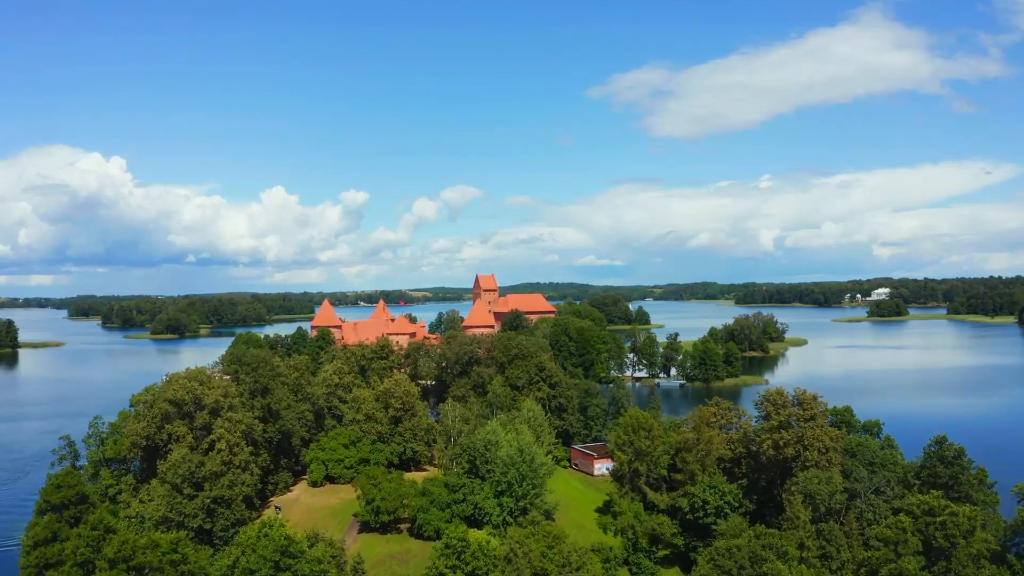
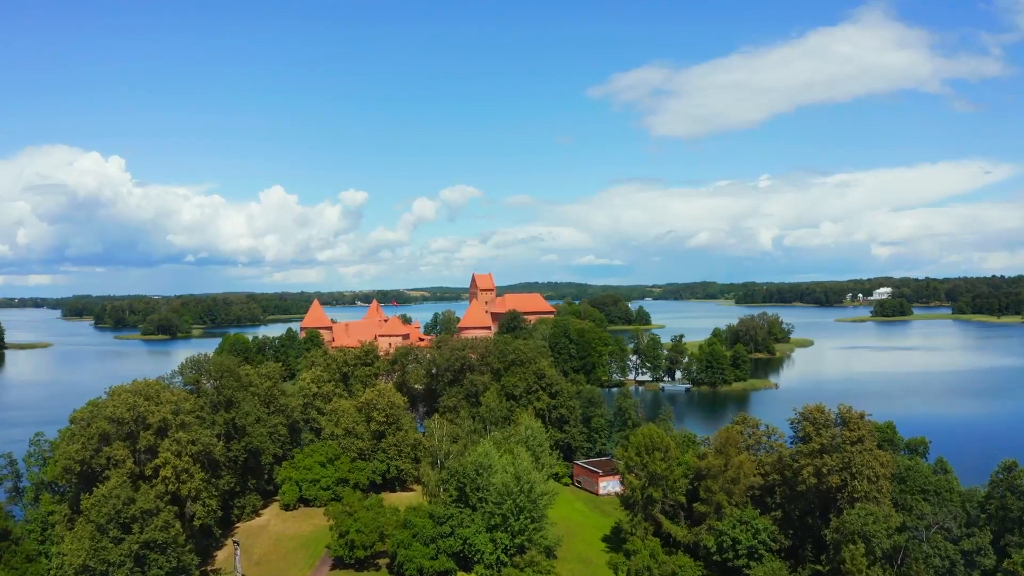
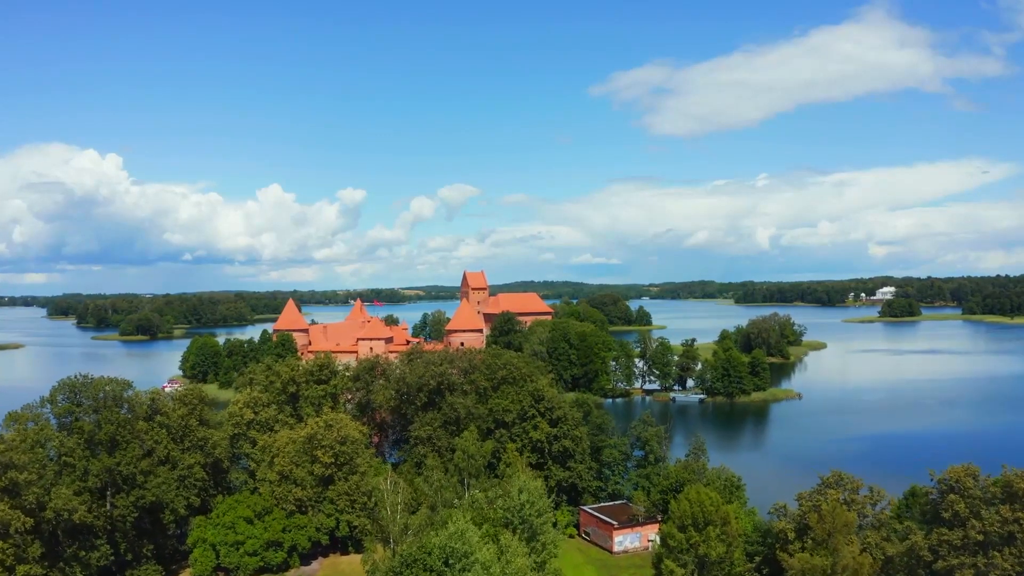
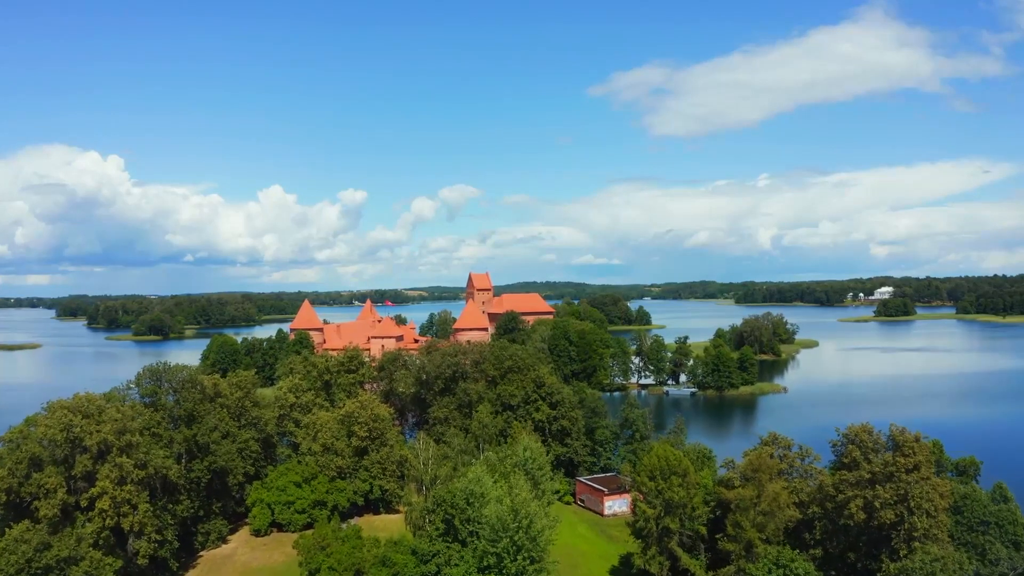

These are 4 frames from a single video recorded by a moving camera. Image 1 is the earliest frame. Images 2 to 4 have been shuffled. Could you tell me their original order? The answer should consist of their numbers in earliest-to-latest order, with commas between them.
2, 4, 3
